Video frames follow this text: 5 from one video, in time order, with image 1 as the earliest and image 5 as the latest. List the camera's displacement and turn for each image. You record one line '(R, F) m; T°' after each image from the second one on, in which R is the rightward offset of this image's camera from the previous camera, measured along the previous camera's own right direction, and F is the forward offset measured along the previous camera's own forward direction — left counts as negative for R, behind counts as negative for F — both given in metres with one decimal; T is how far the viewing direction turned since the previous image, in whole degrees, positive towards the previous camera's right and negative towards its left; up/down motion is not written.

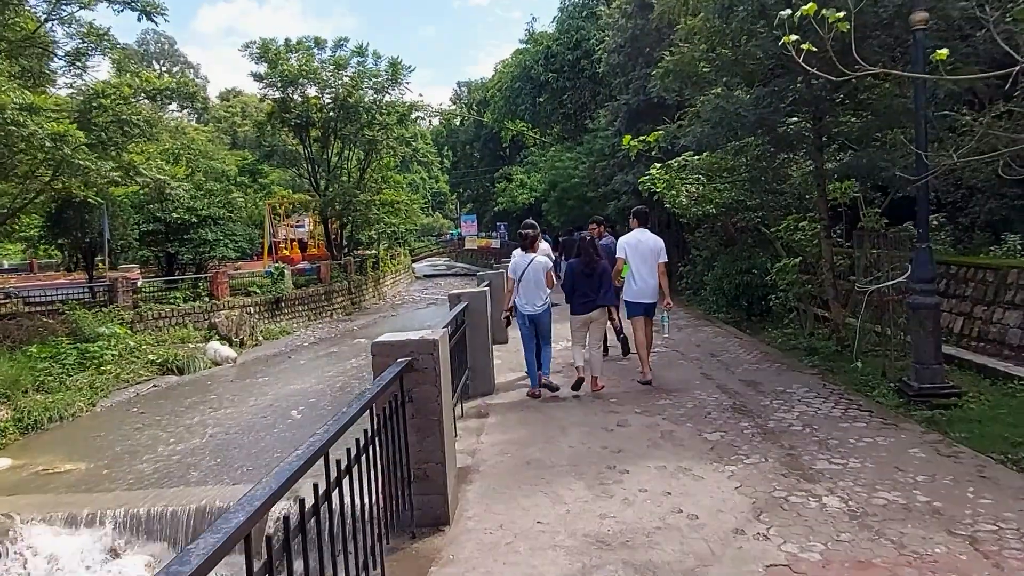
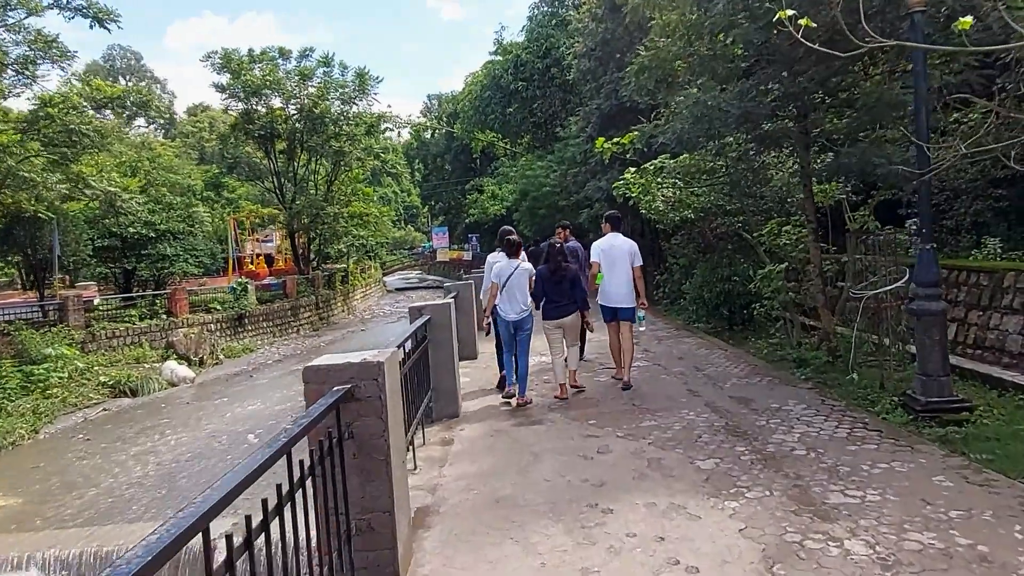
(+0.1, +0.6) m; +2°
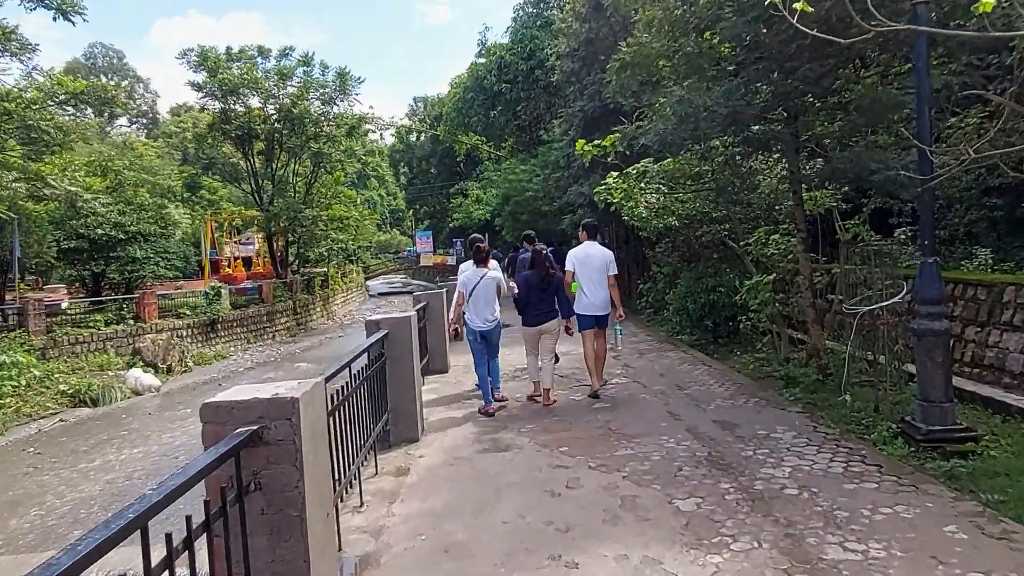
(+0.1, +0.5) m; +1°
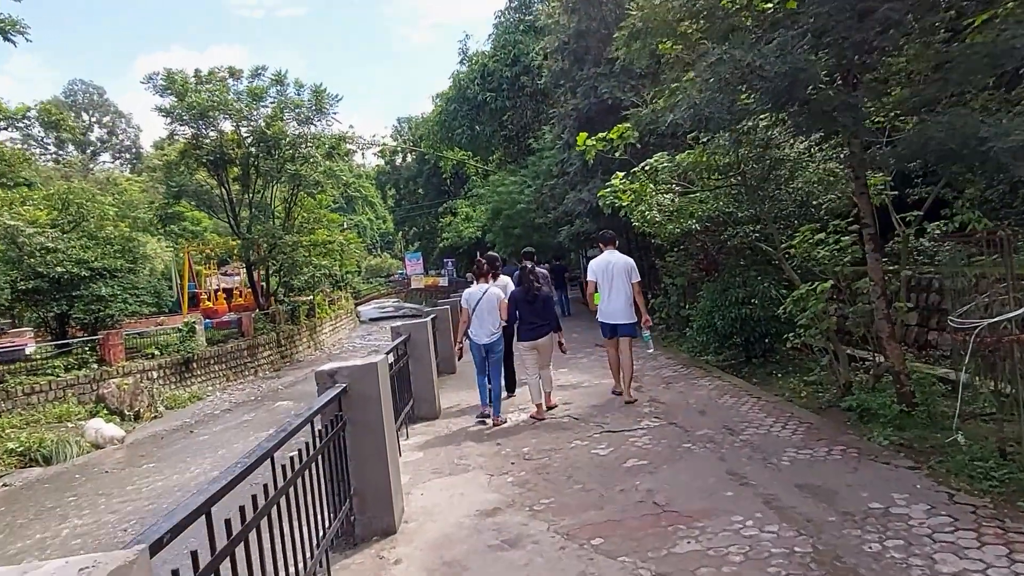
(0.0, +1.4) m; +1°
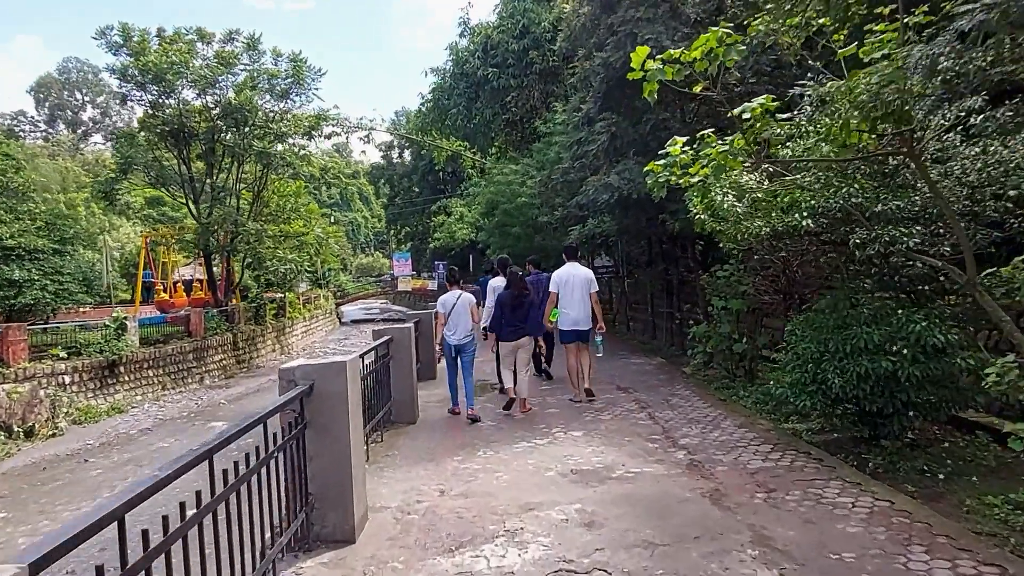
(0.0, +3.1) m; 0°
